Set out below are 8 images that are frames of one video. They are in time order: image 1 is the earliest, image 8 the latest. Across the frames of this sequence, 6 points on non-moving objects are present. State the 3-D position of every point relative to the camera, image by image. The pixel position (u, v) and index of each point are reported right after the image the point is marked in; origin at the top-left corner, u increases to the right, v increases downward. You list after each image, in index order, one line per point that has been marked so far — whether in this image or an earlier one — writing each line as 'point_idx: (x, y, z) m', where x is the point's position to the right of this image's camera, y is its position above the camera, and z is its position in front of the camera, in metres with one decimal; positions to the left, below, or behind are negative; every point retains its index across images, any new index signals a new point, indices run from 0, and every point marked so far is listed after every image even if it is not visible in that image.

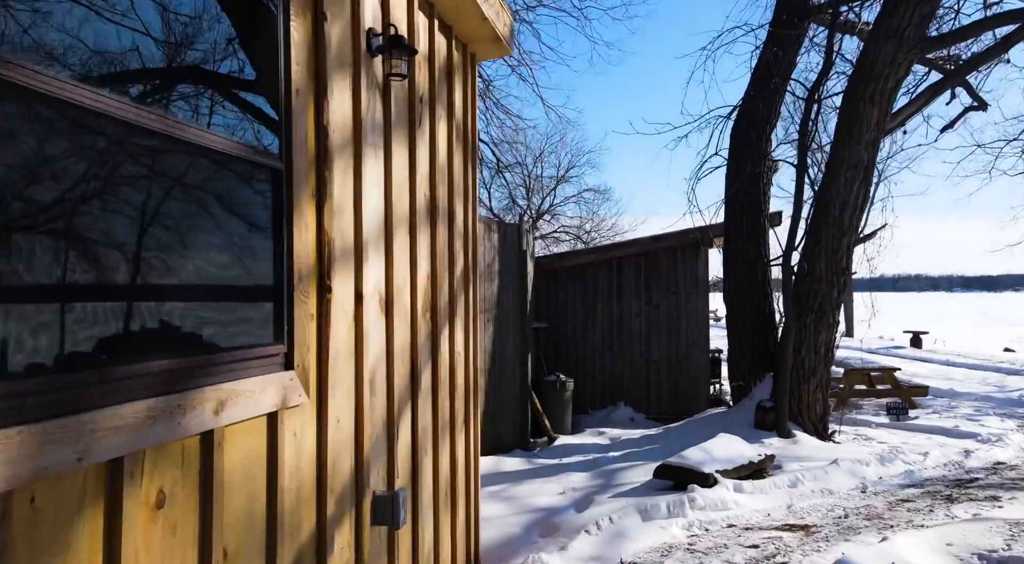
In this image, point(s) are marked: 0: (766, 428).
0: (+2.6, -1.5, +6.7) m
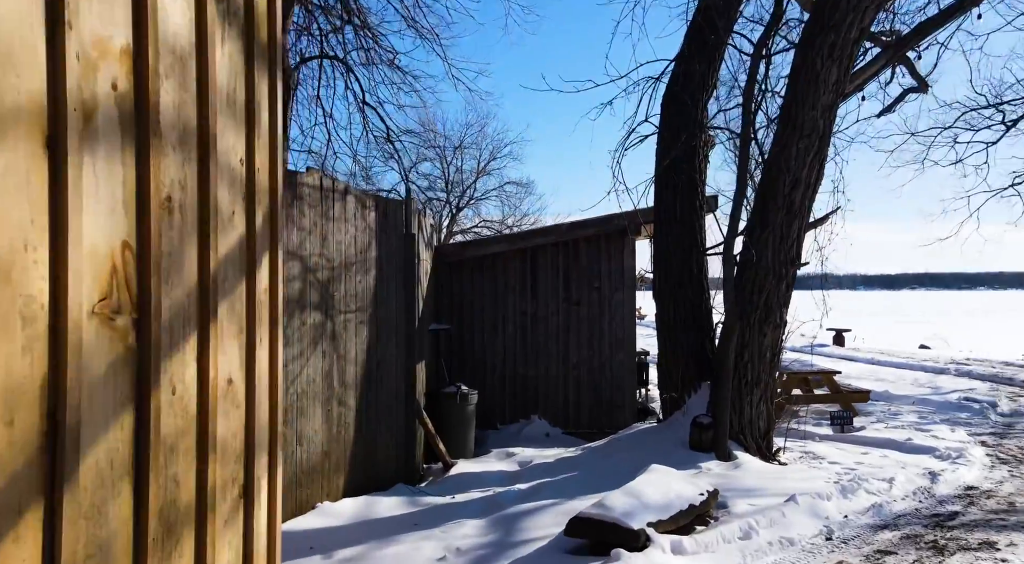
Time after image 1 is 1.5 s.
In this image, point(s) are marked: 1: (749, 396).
0: (+1.6, -1.4, +5.6) m
1: (+2.1, -1.0, +5.7) m
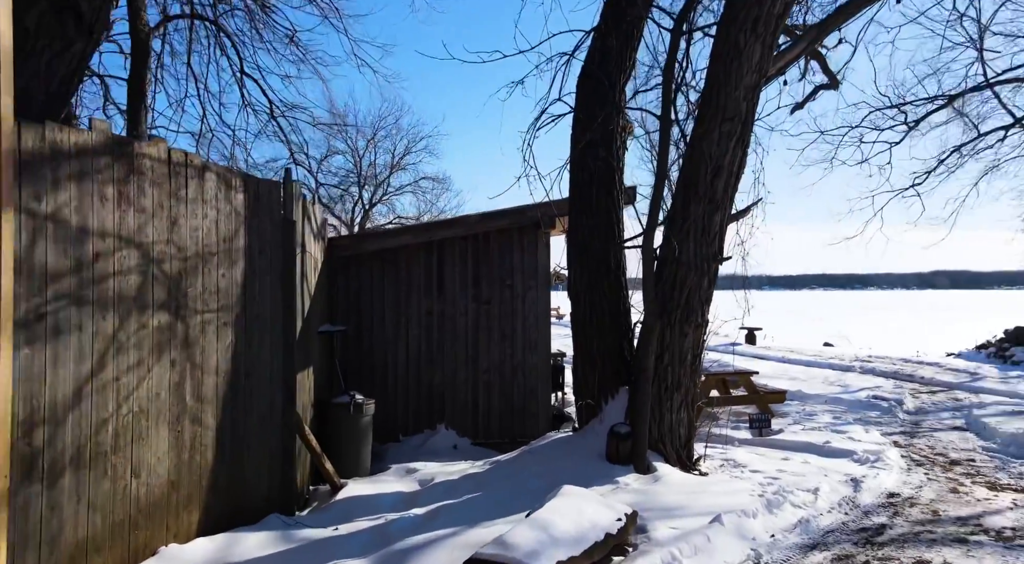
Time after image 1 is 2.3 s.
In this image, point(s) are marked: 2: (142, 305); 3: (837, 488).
0: (+0.9, -1.4, +5.1) m
1: (+1.3, -1.0, +5.3) m
2: (-2.0, -0.1, +3.6) m
3: (+2.4, -1.5, +4.8) m
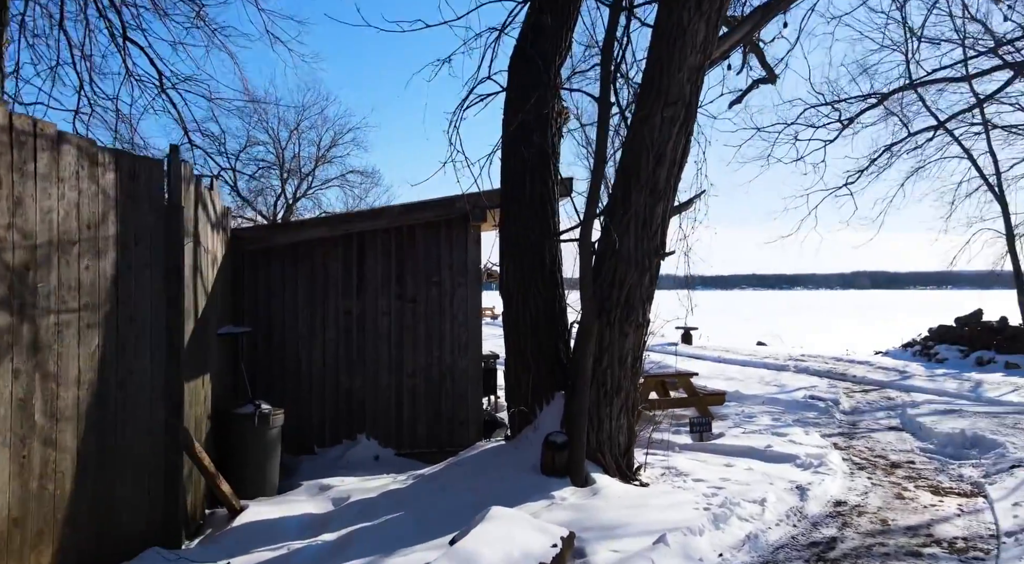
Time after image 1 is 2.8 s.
0: (+0.3, -1.4, +4.7) m
1: (+0.7, -0.9, +4.9) m
2: (-2.4, -0.1, +2.9) m
3: (+1.9, -1.5, +4.5) m
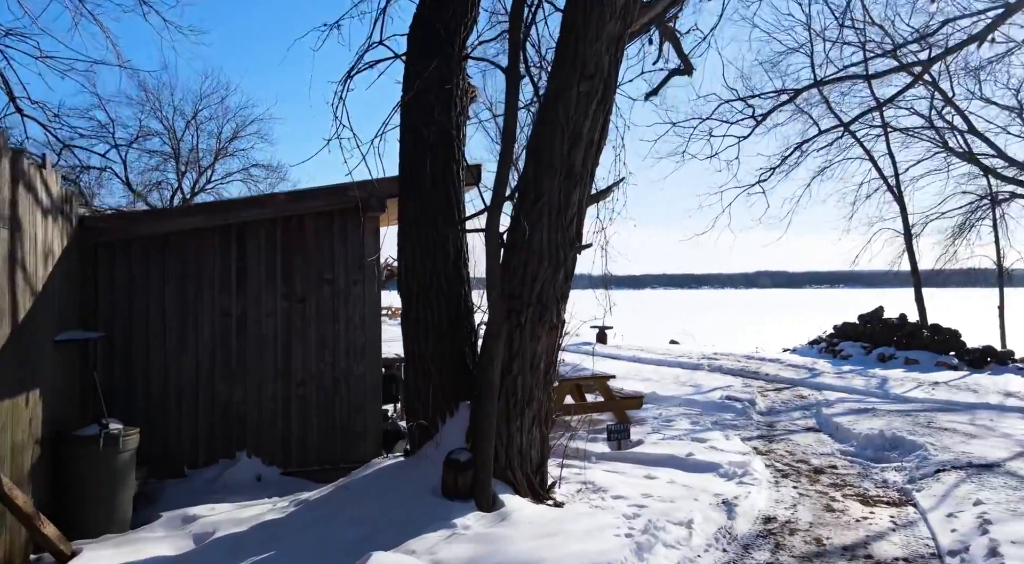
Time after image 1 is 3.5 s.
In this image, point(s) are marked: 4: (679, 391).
0: (-0.3, -1.3, +4.1) m
1: (0.0, -0.9, +4.3) m
2: (-2.8, -0.1, +1.9) m
3: (+1.2, -1.5, +4.1) m
4: (+2.3, -1.5, +9.1) m
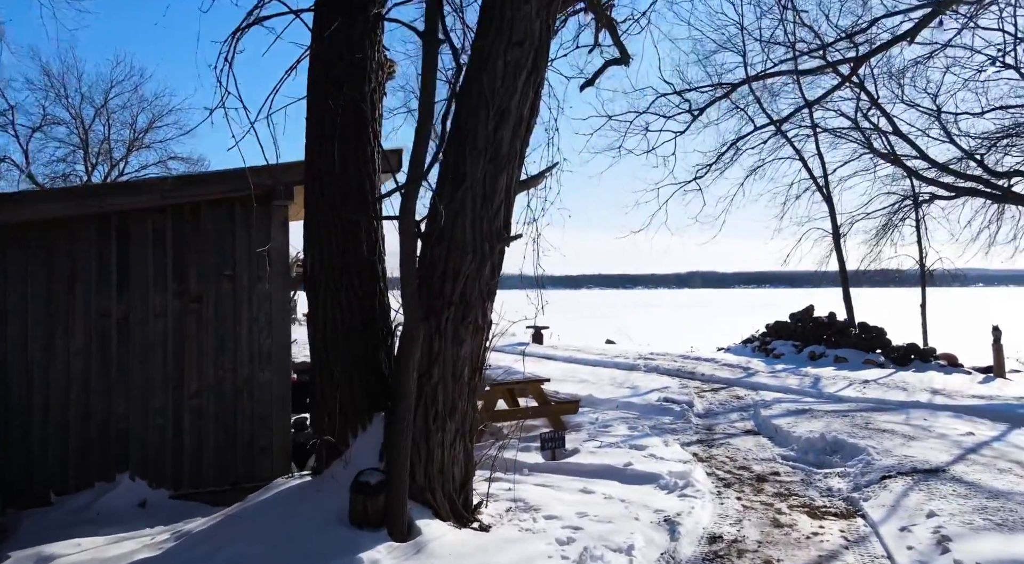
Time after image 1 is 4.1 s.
0: (-0.8, -1.3, +3.5) m
1: (-0.4, -0.9, +3.8) m
2: (-3.0, 0.0, +1.2) m
3: (+0.8, -1.4, +3.7) m
4: (+1.4, -1.5, +8.8) m
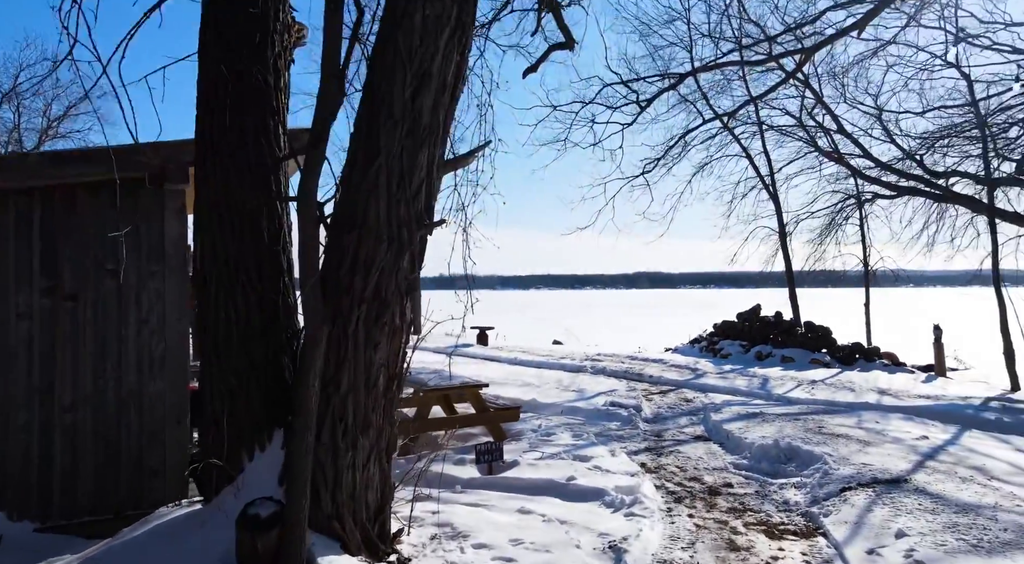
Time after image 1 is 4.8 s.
0: (-1.1, -1.3, +2.9) m
1: (-0.8, -0.8, +3.3) m
2: (-3.2, 0.0, +0.4) m
3: (+0.4, -1.4, +3.2) m
4: (+0.6, -1.5, +8.3) m
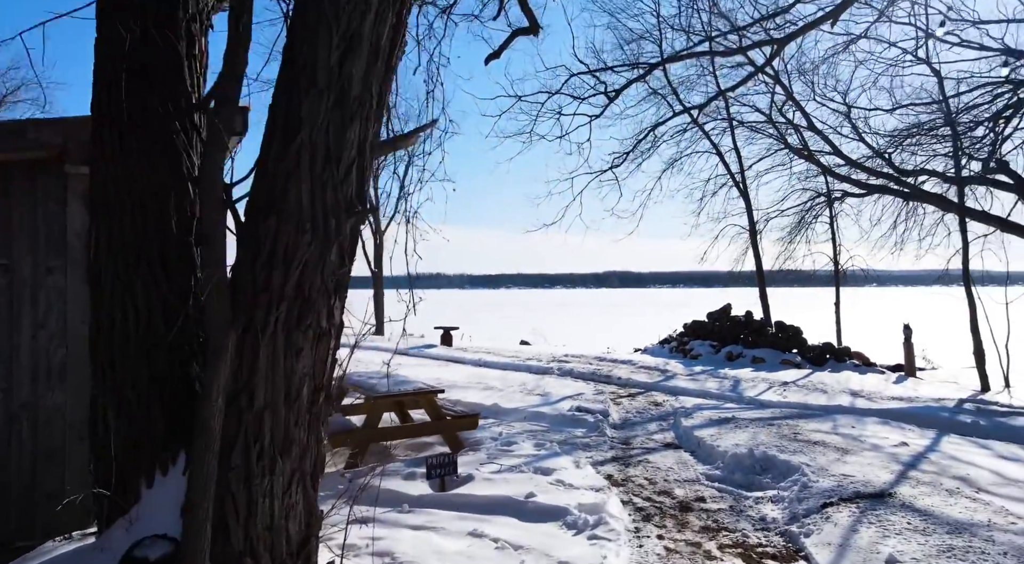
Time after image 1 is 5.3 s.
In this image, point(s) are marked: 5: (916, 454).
0: (-1.4, -1.3, +2.5) m
1: (-1.0, -0.8, +2.8) m
2: (-3.3, 0.0, -0.2) m
3: (+0.2, -1.4, +2.8) m
4: (+0.2, -1.4, +7.9) m
5: (+3.1, -1.3, +5.0) m
